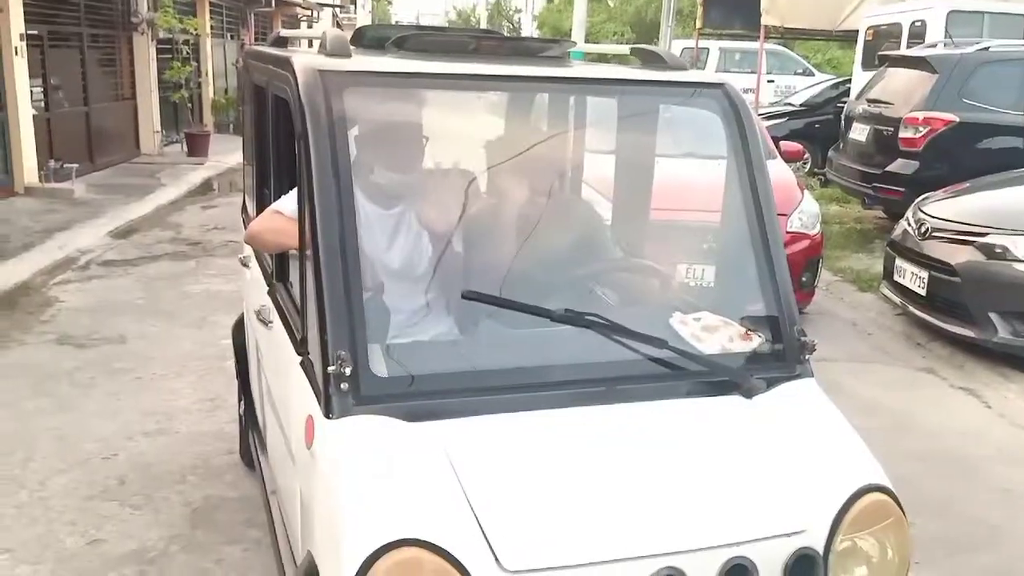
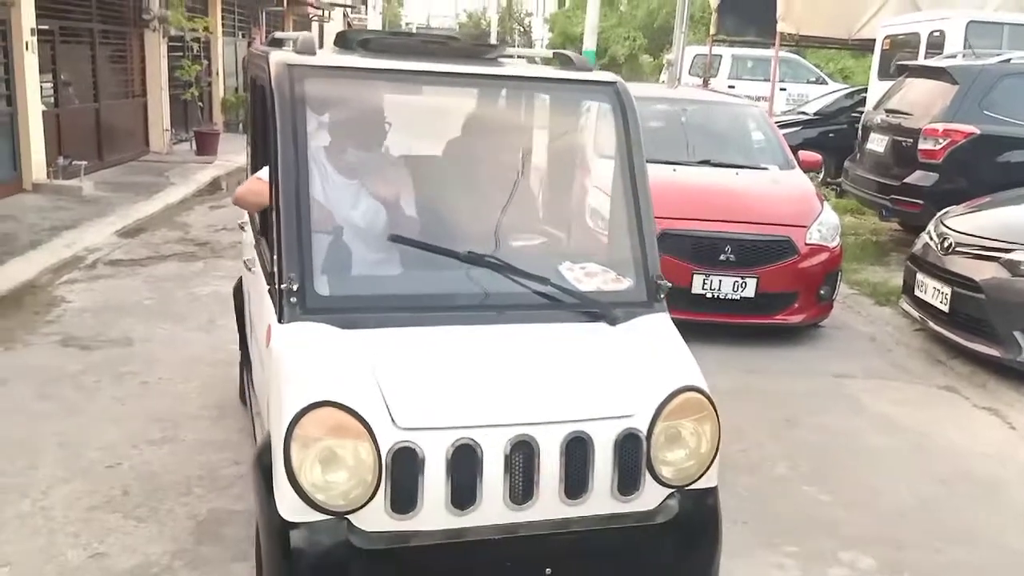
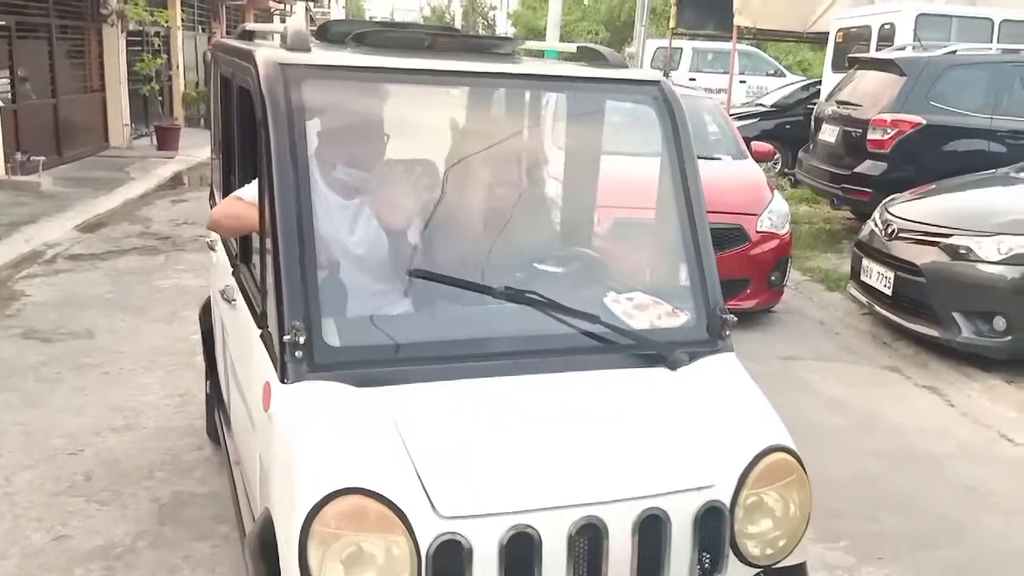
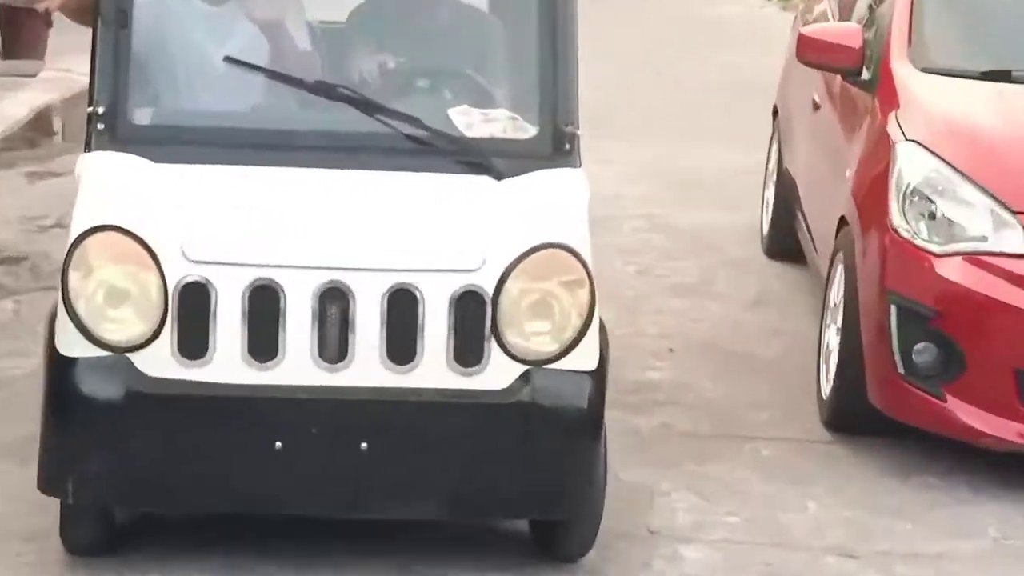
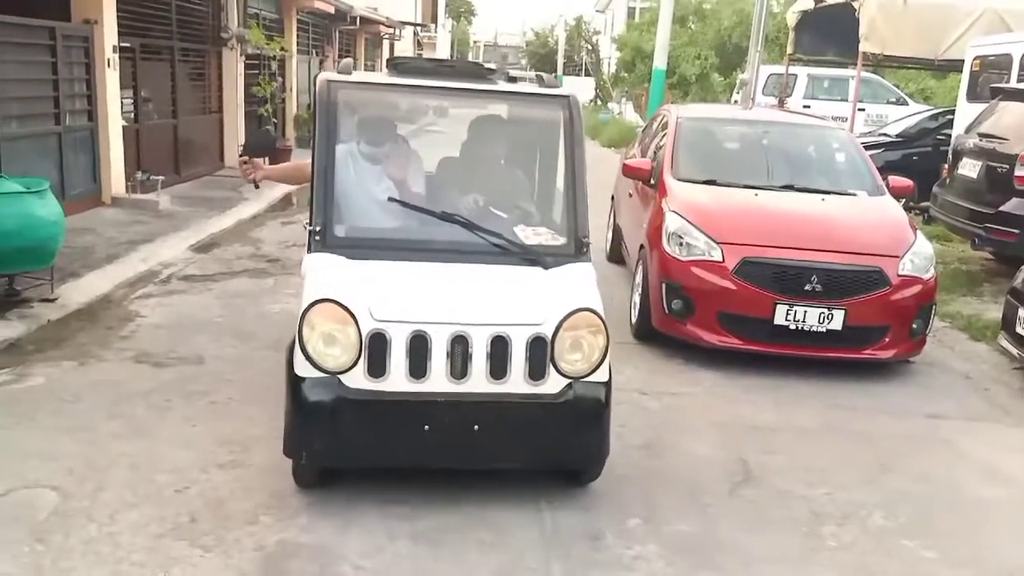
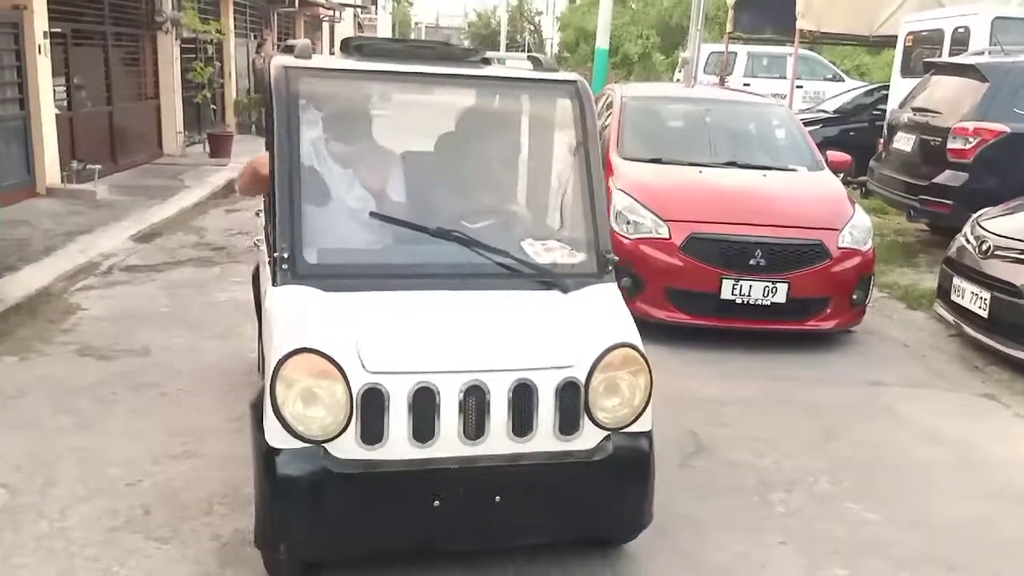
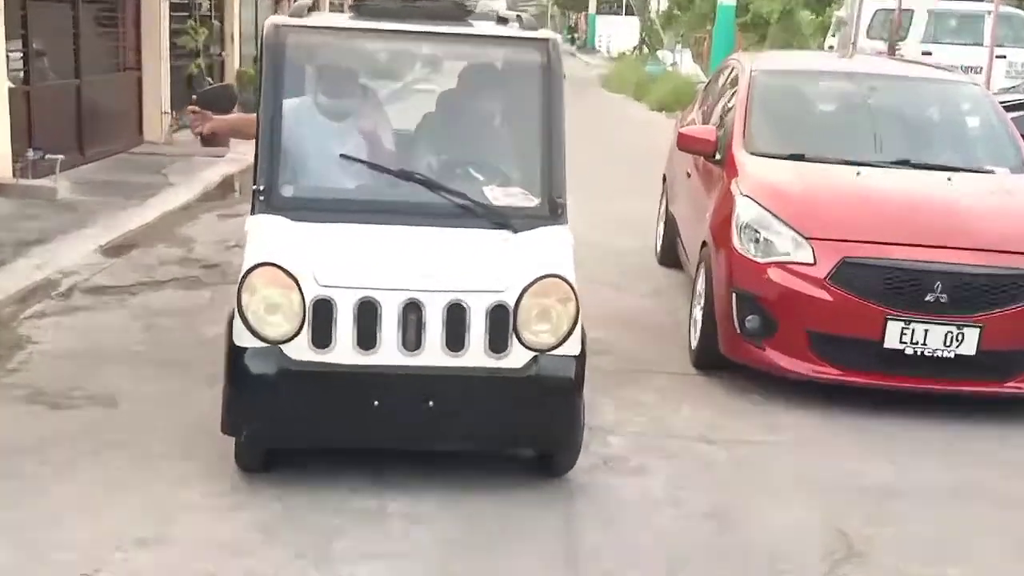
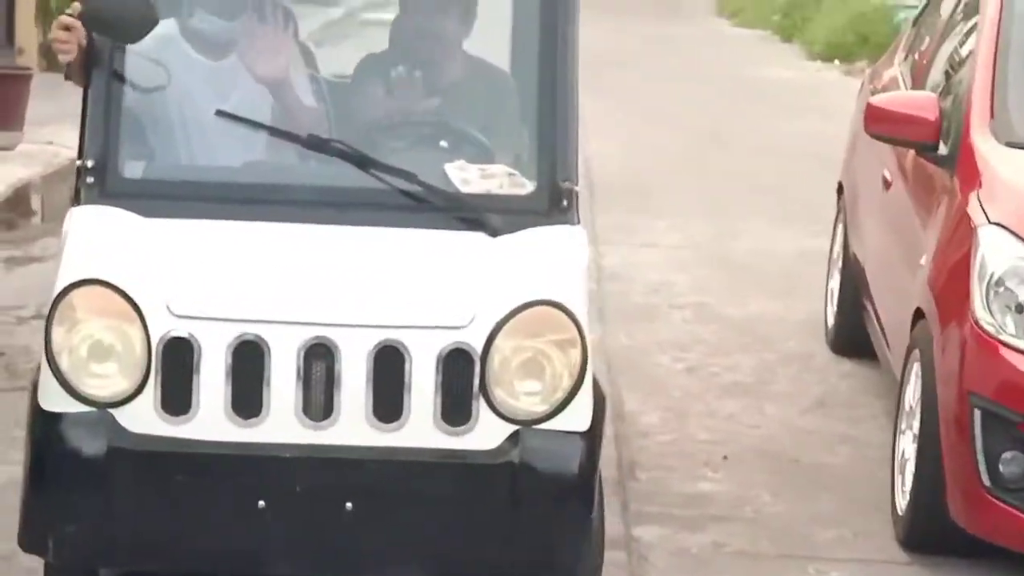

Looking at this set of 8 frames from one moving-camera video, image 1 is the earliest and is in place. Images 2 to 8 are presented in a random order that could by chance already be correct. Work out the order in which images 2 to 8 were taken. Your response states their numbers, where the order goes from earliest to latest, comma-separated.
3, 2, 6, 5, 7, 4, 8
